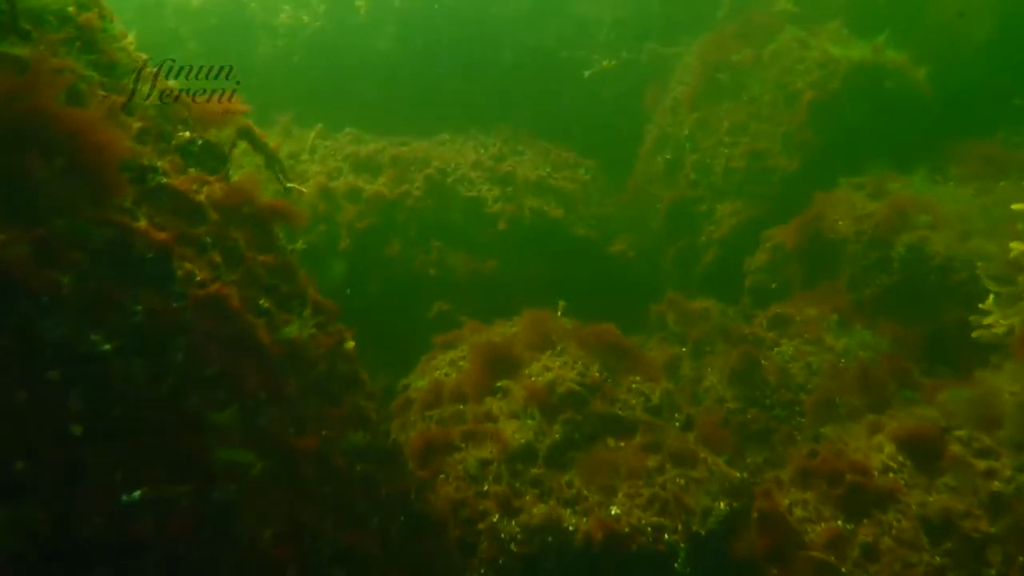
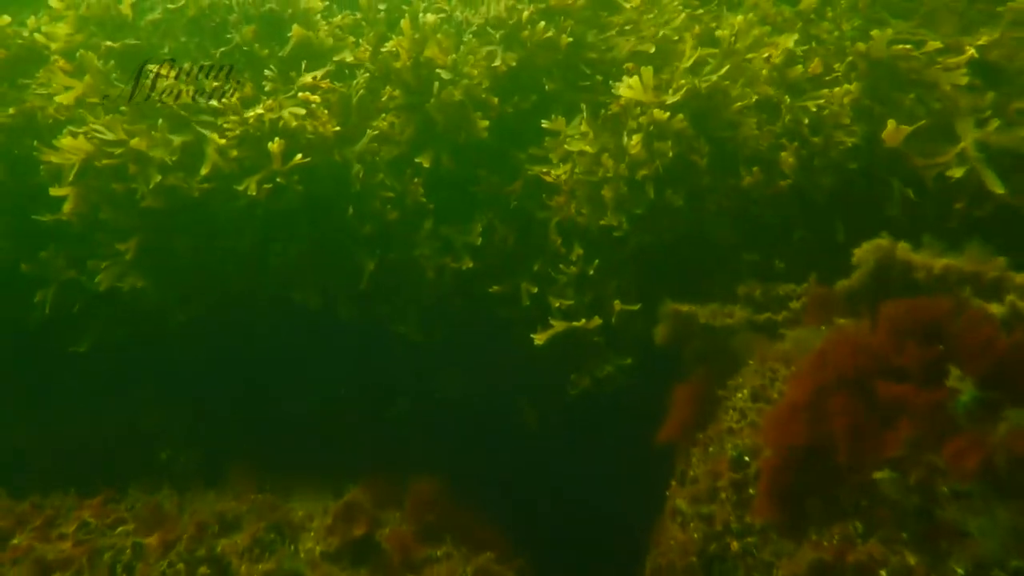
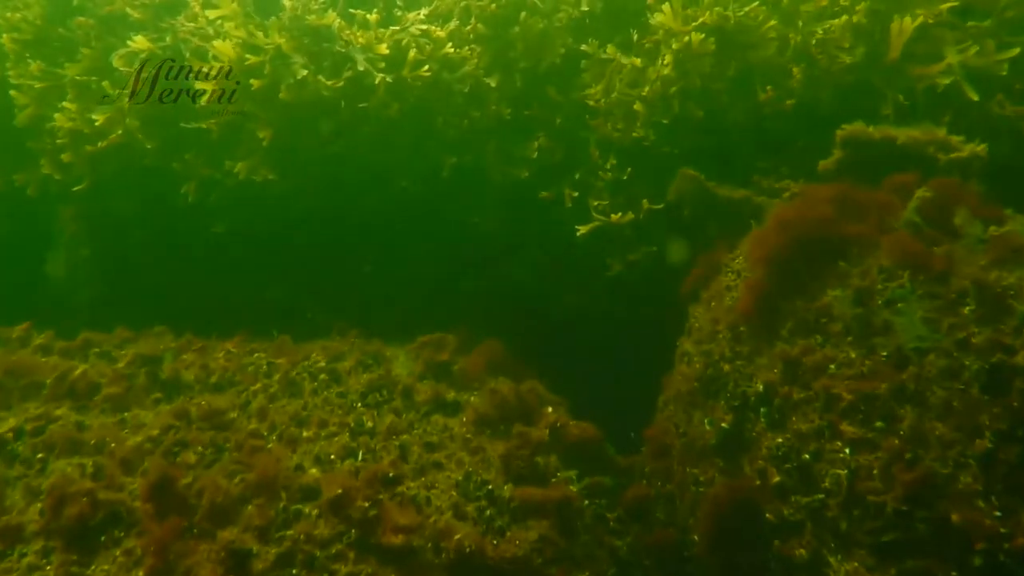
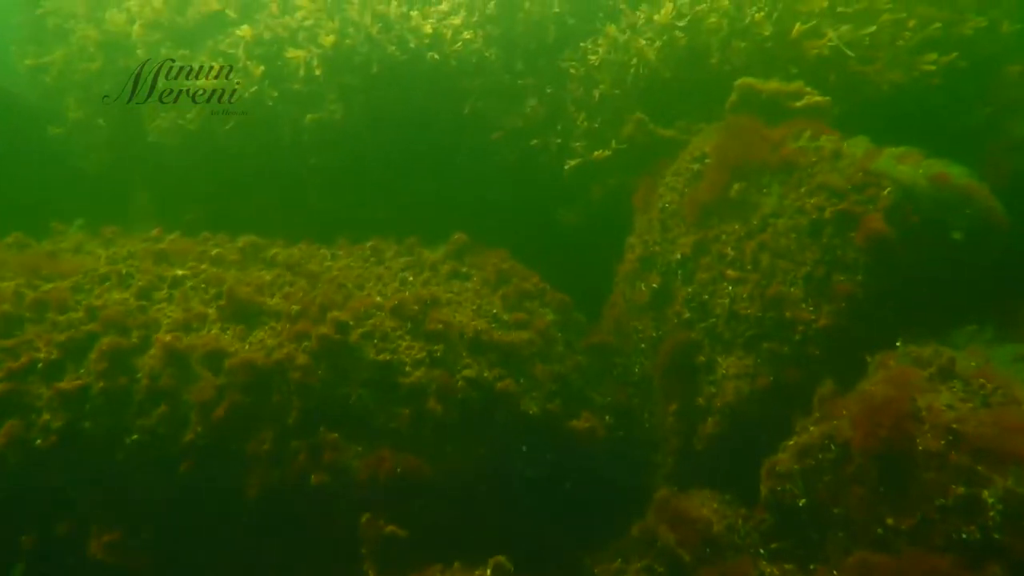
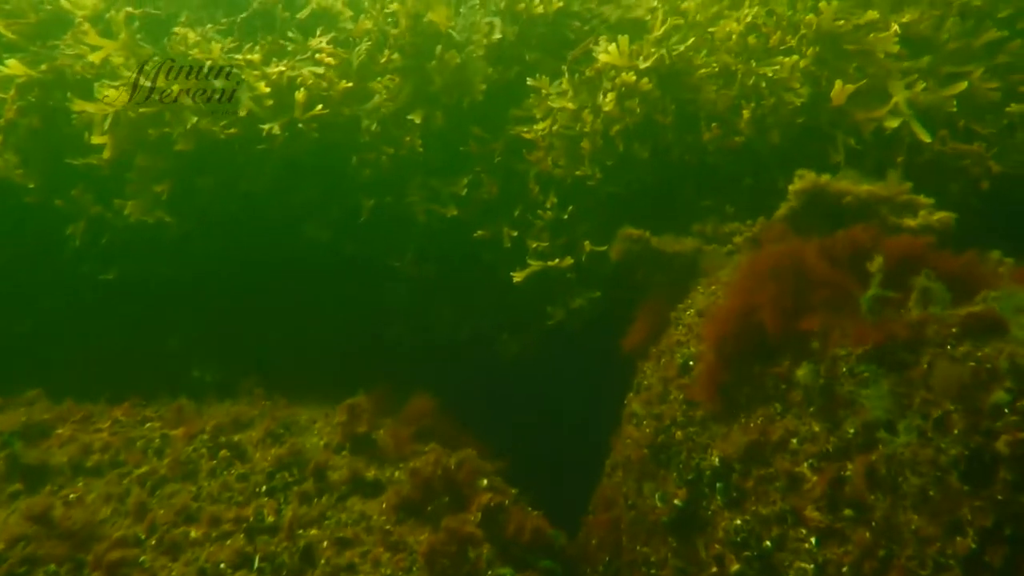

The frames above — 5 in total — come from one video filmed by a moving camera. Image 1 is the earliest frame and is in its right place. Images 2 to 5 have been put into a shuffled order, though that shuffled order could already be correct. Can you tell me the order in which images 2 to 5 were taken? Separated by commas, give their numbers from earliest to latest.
4, 3, 5, 2
